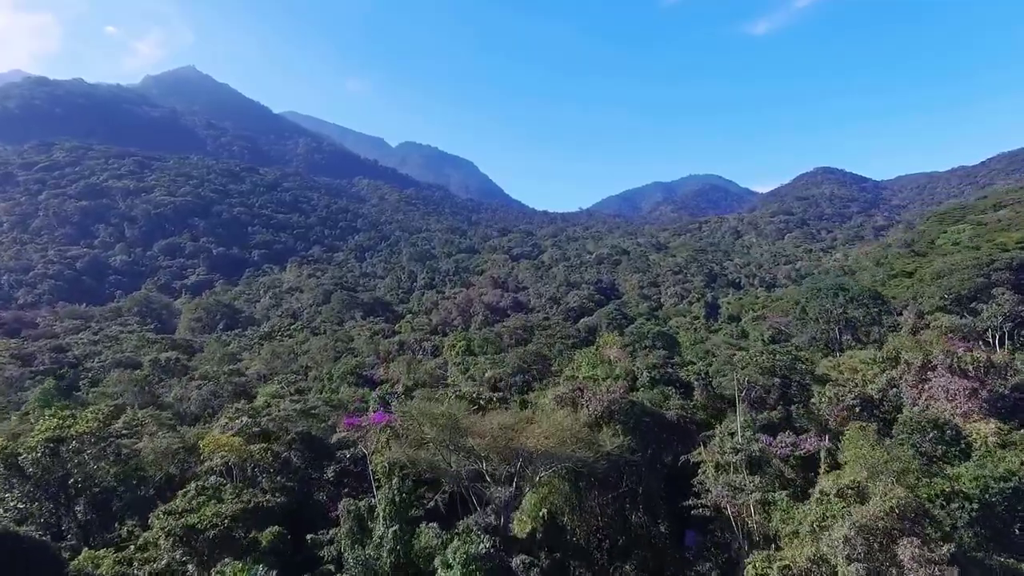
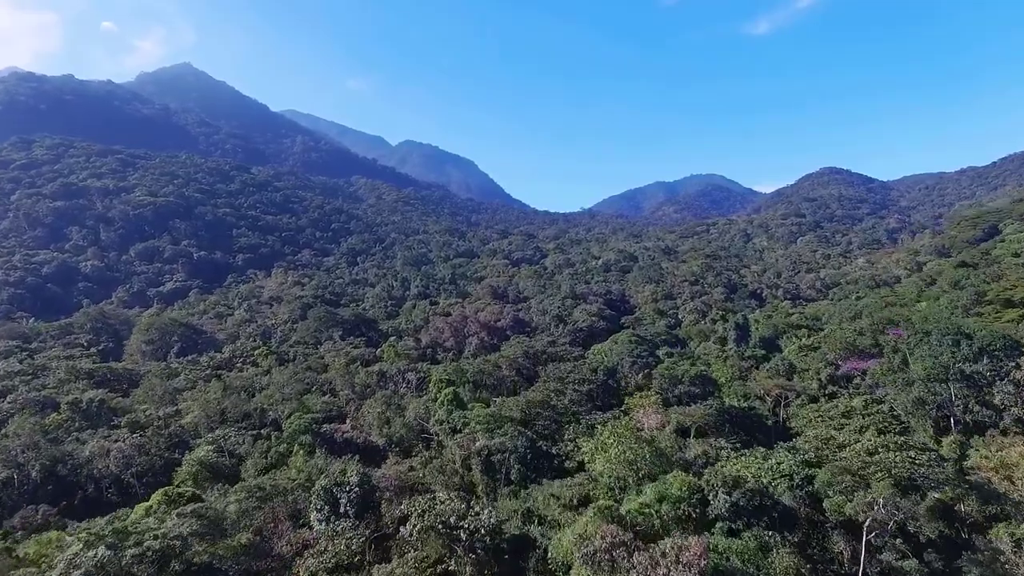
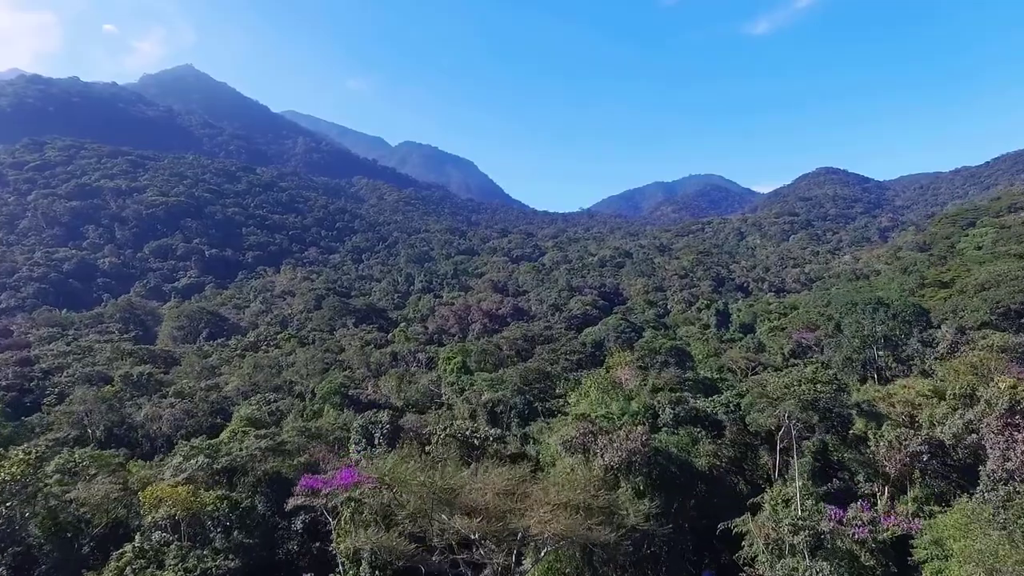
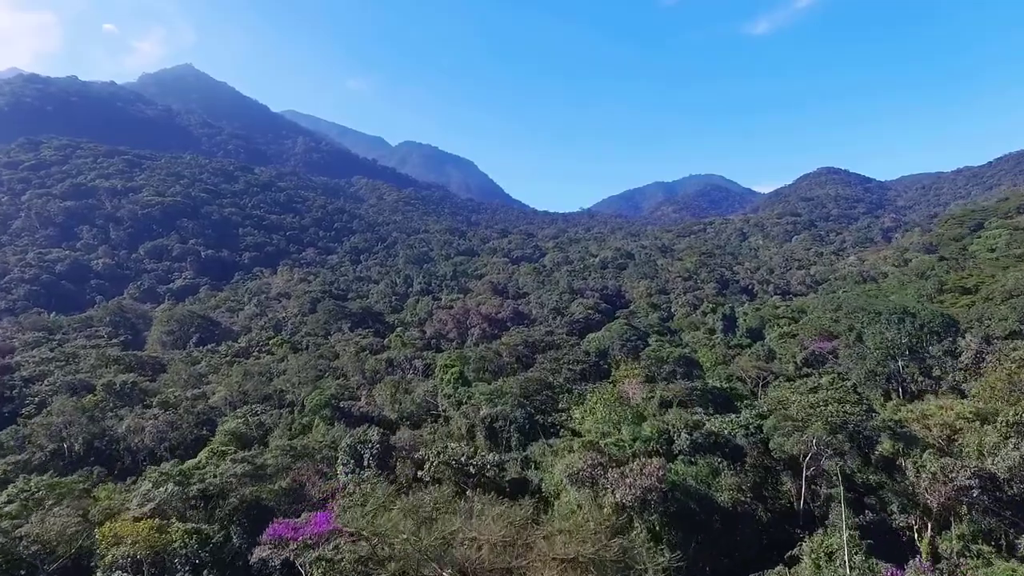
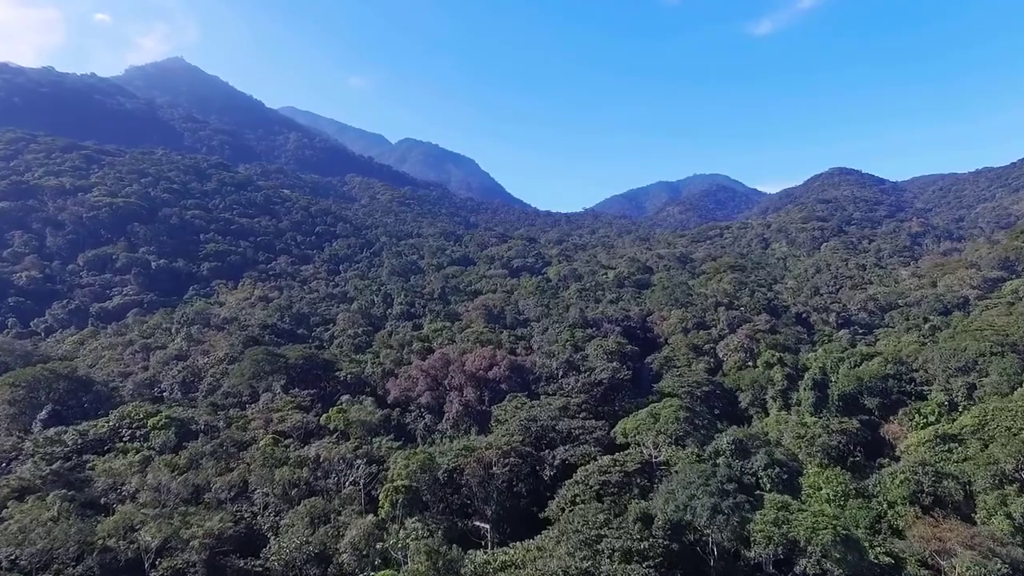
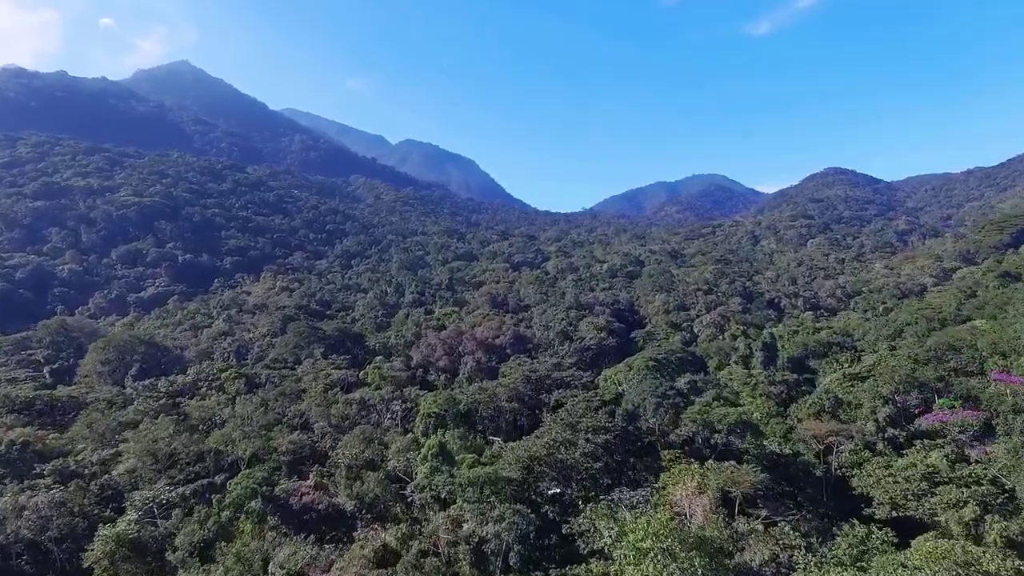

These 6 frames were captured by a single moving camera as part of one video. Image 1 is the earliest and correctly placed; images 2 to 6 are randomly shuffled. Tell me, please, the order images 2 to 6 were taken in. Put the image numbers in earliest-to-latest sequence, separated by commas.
3, 4, 2, 6, 5
